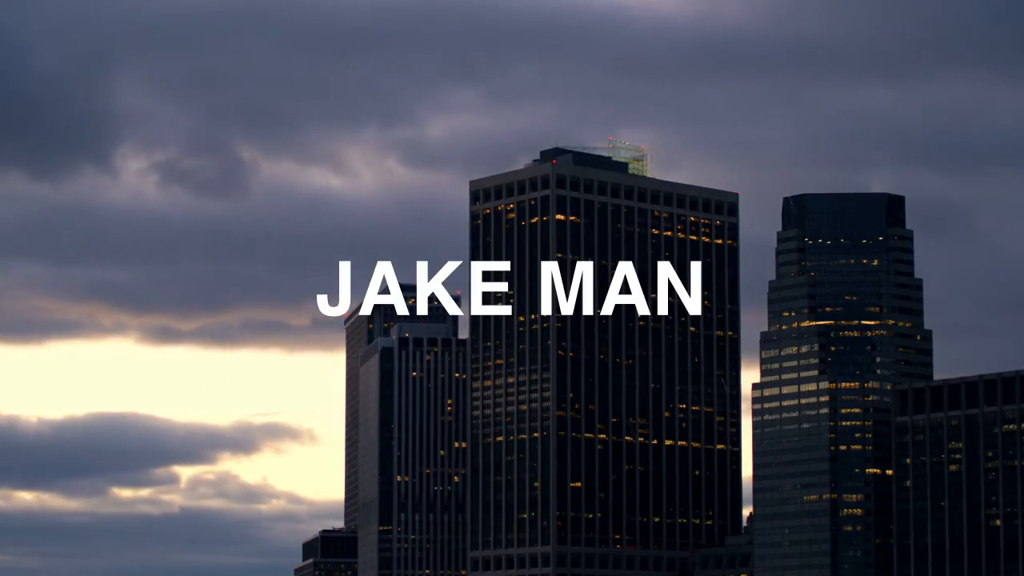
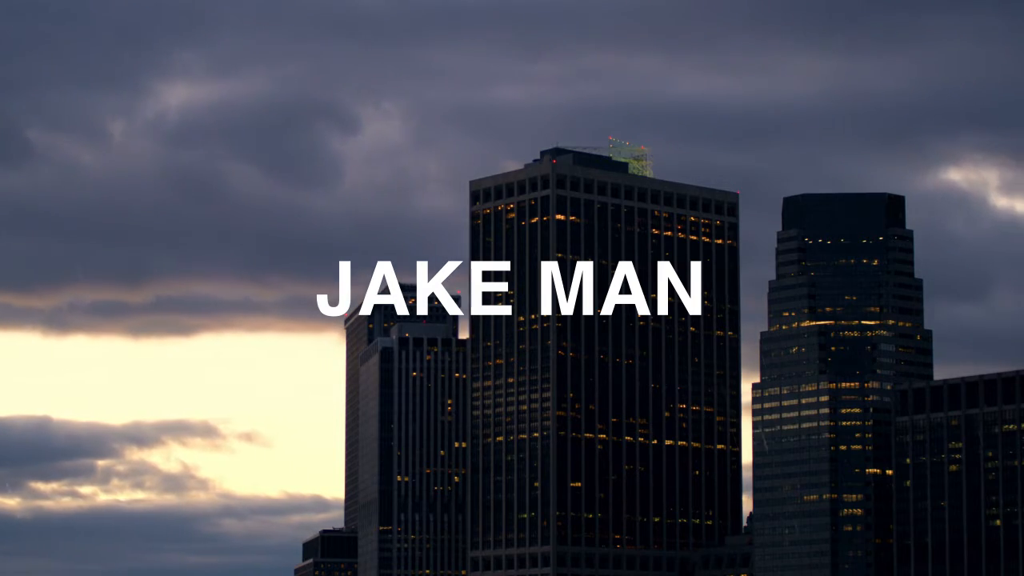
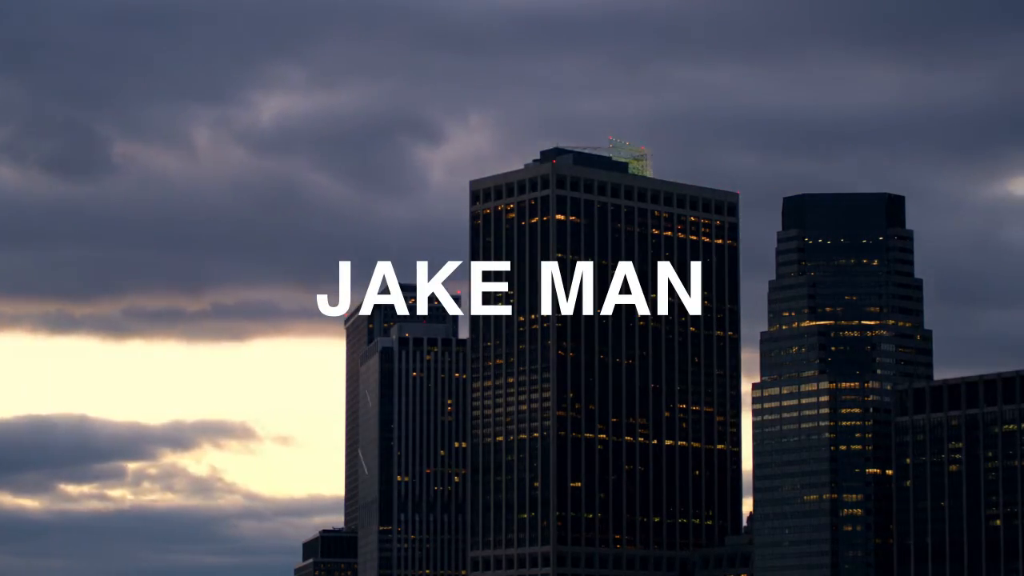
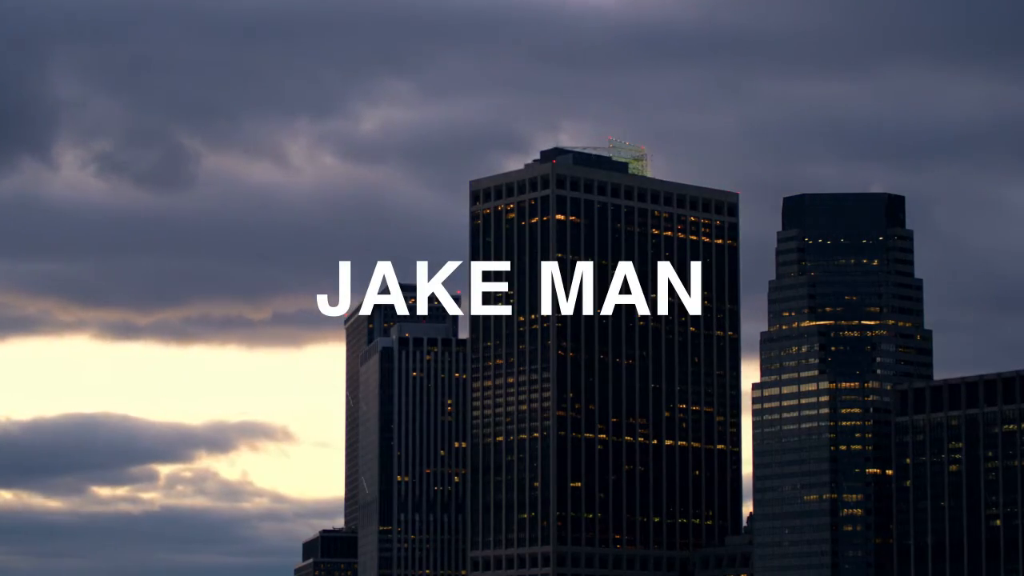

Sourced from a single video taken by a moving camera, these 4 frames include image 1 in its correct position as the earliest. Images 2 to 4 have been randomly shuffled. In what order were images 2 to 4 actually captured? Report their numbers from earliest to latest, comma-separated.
4, 3, 2
